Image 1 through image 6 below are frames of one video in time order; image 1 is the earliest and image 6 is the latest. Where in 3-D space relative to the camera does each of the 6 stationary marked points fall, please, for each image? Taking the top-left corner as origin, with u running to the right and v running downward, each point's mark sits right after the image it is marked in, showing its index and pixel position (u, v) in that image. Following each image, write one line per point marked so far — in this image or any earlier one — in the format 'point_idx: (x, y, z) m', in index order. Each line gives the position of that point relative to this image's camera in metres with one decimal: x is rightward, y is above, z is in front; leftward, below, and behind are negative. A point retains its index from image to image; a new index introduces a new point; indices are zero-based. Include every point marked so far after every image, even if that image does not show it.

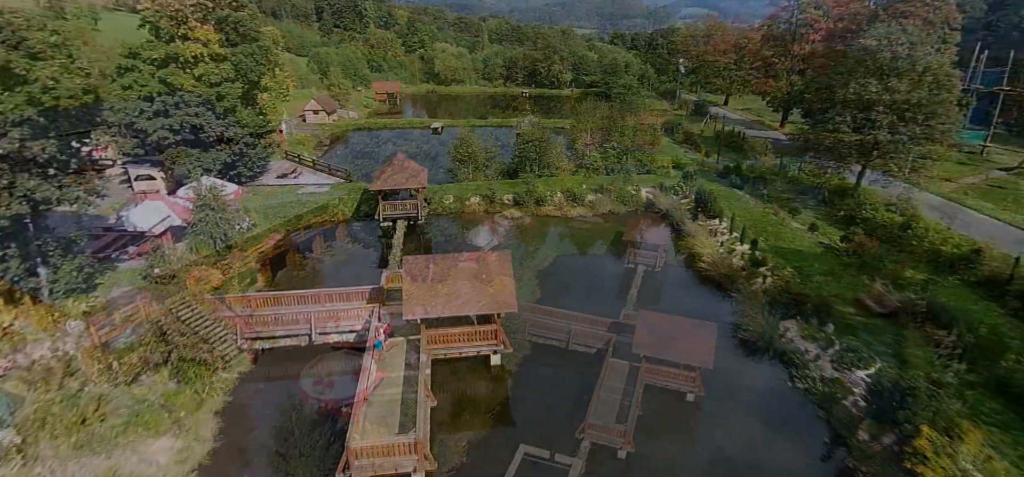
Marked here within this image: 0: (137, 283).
0: (-15.7, -1.9, +18.9) m
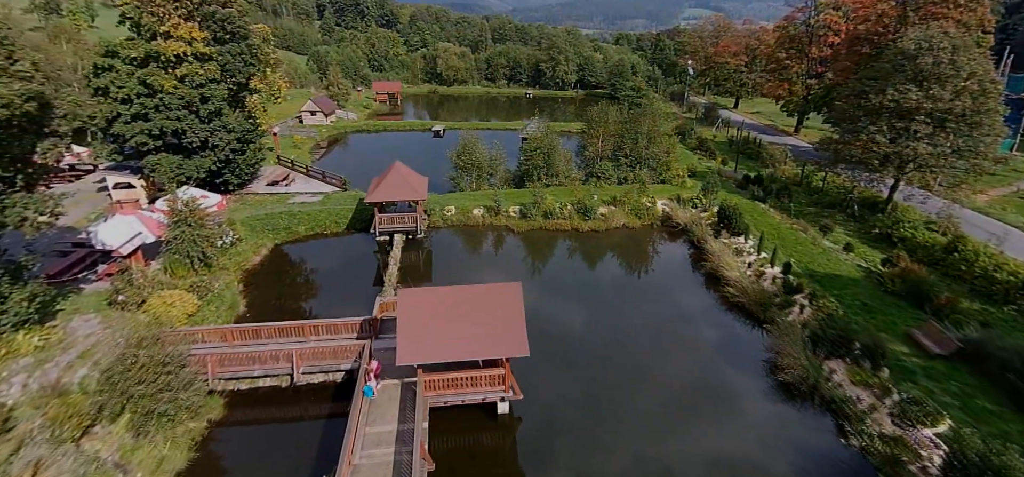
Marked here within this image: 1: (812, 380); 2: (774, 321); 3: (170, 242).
0: (-15.3, -2.7, +16.9) m
1: (+10.0, -4.7, +15.1) m
2: (+10.6, -3.3, +18.1) m
3: (-14.5, -0.2, +19.1) m
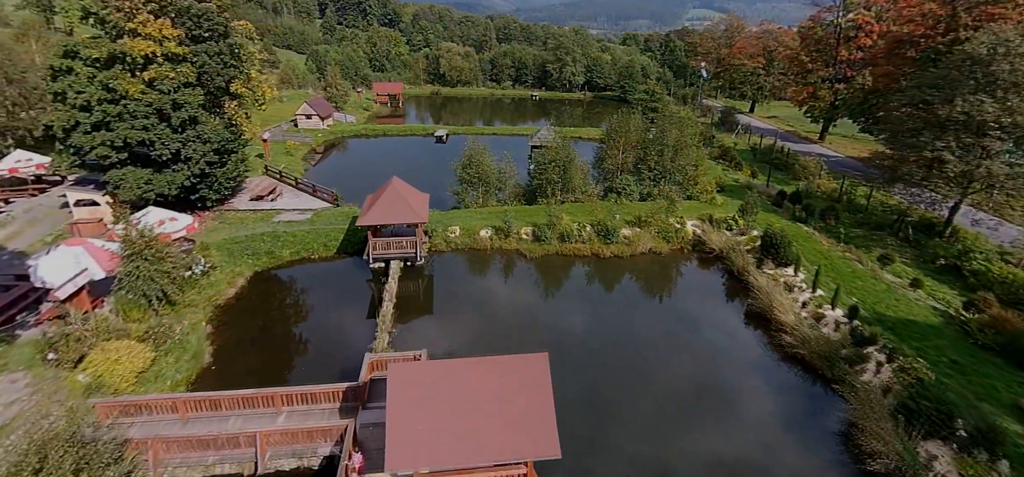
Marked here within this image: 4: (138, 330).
0: (-14.8, -3.9, +13.9) m
1: (+10.6, -6.2, +12.0) m
2: (+11.1, -4.8, +15.0) m
3: (-13.9, -1.4, +16.1) m
4: (-13.0, -3.2, +15.7) m
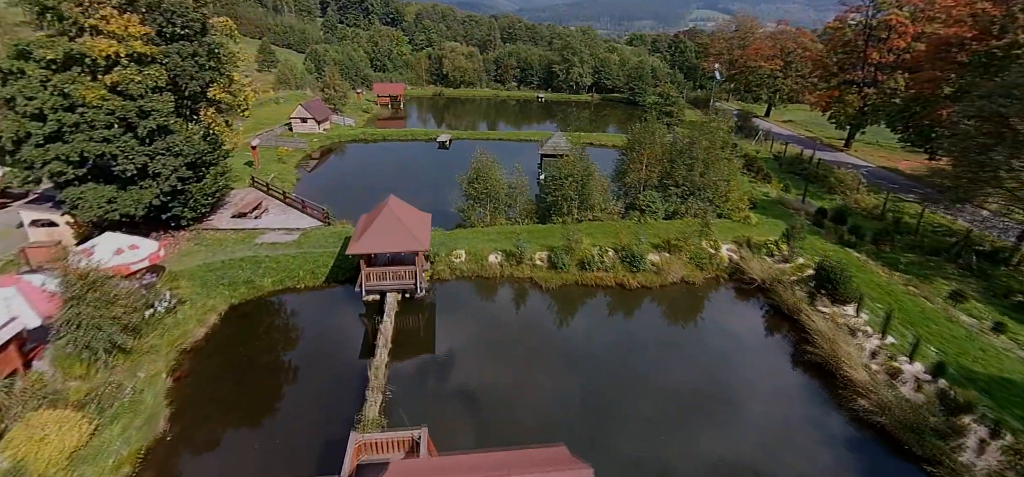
0: (-14.2, -5.1, +11.2) m
1: (+11.1, -7.5, +9.2) m
2: (+11.7, -6.1, +12.2) m
3: (-13.4, -2.6, +13.4) m
4: (-12.5, -4.4, +13.0) m
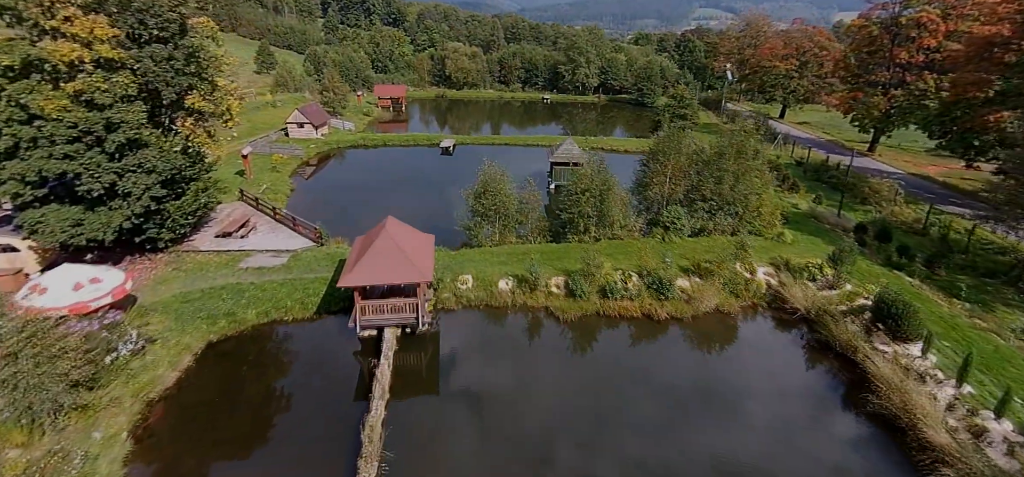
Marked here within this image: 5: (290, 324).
0: (-13.7, -6.2, +9.1) m
1: (+11.6, -8.5, +6.9) m
2: (+12.2, -7.1, +9.9) m
3: (-12.9, -3.6, +11.3) m
4: (-12.0, -5.4, +10.9) m
5: (-8.8, -3.4, +18.0) m
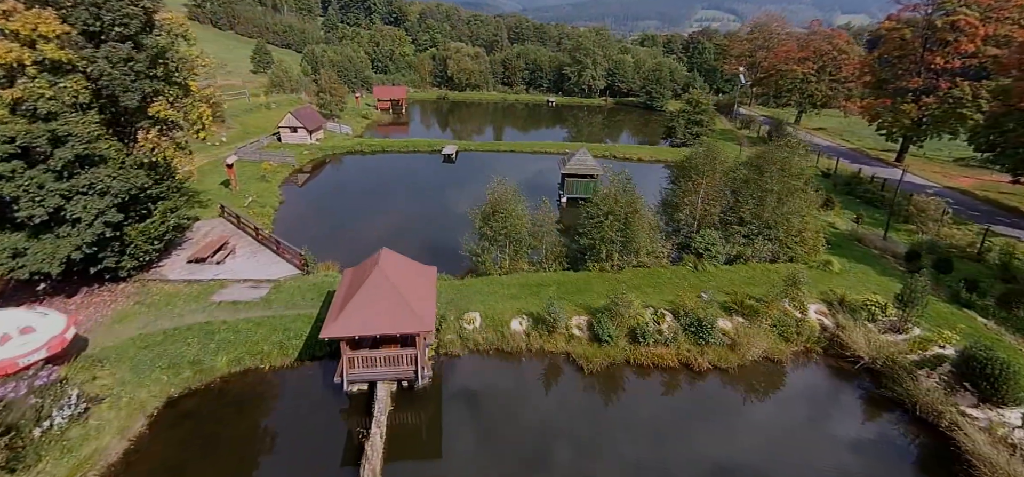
0: (-13.2, -7.3, +6.5) m
1: (+12.1, -9.8, +4.3) m
2: (+12.7, -8.4, +7.3) m
3: (-12.3, -4.8, +8.7) m
4: (-11.5, -6.5, +8.3) m
5: (-8.3, -4.6, +15.4) m
